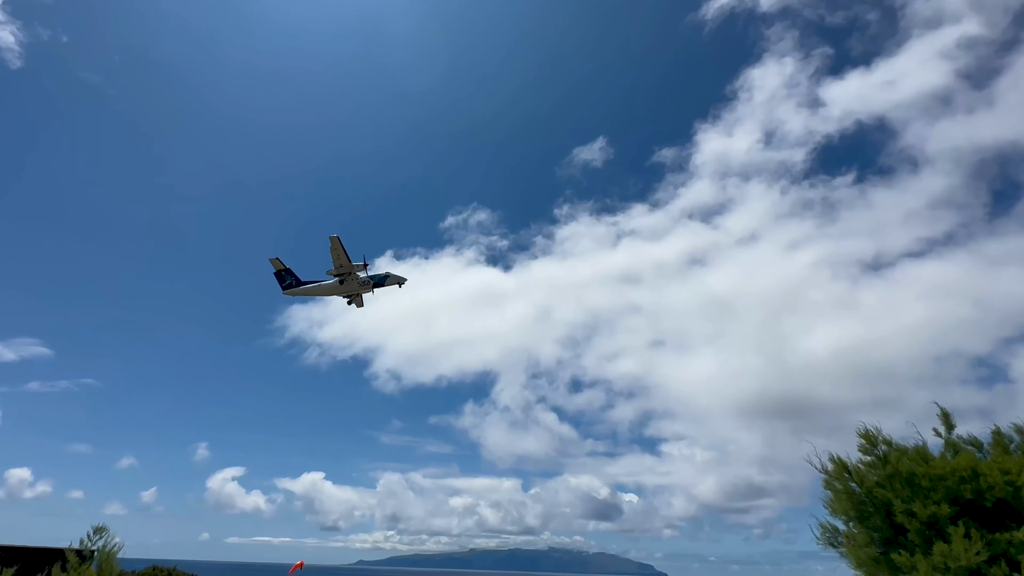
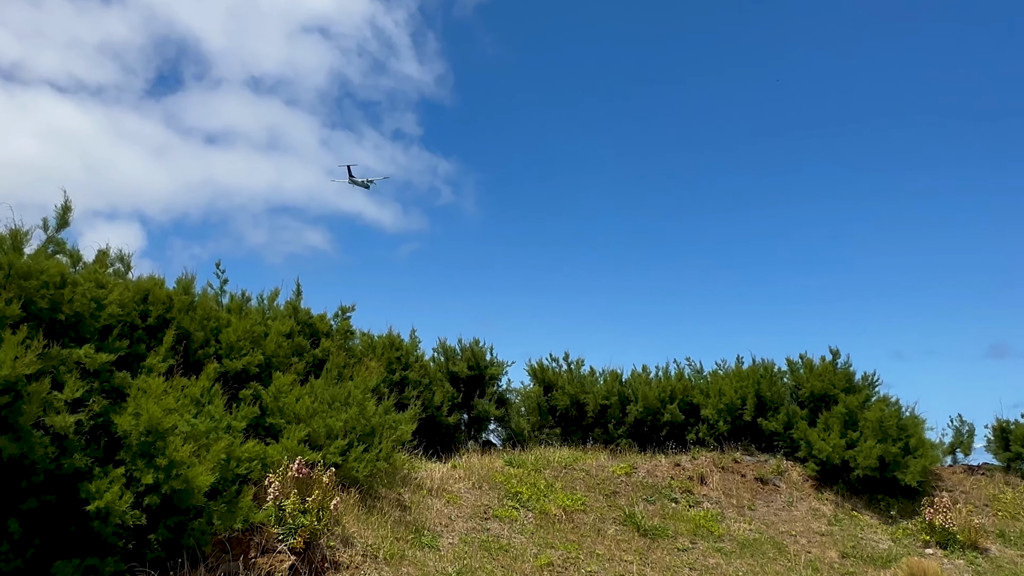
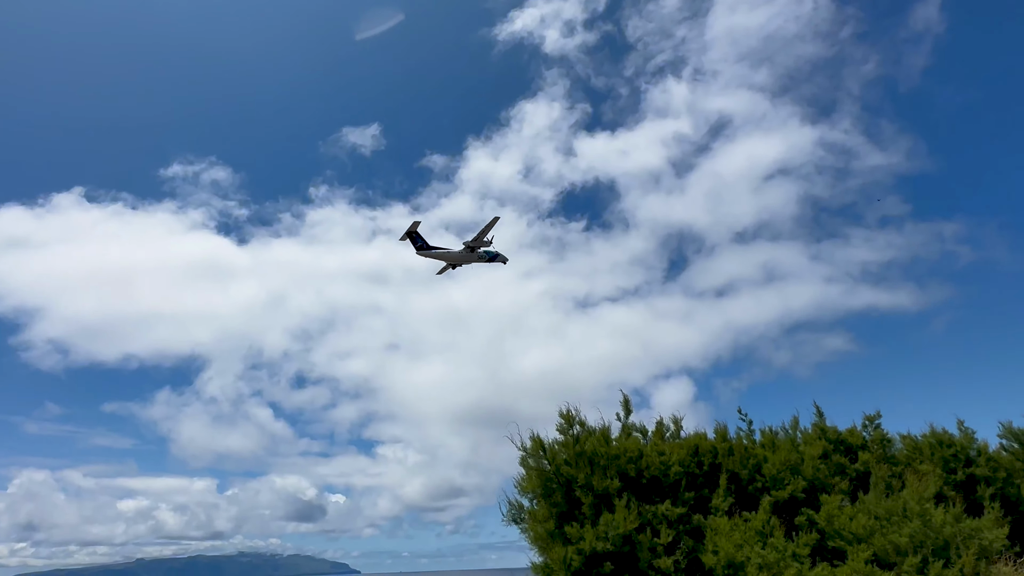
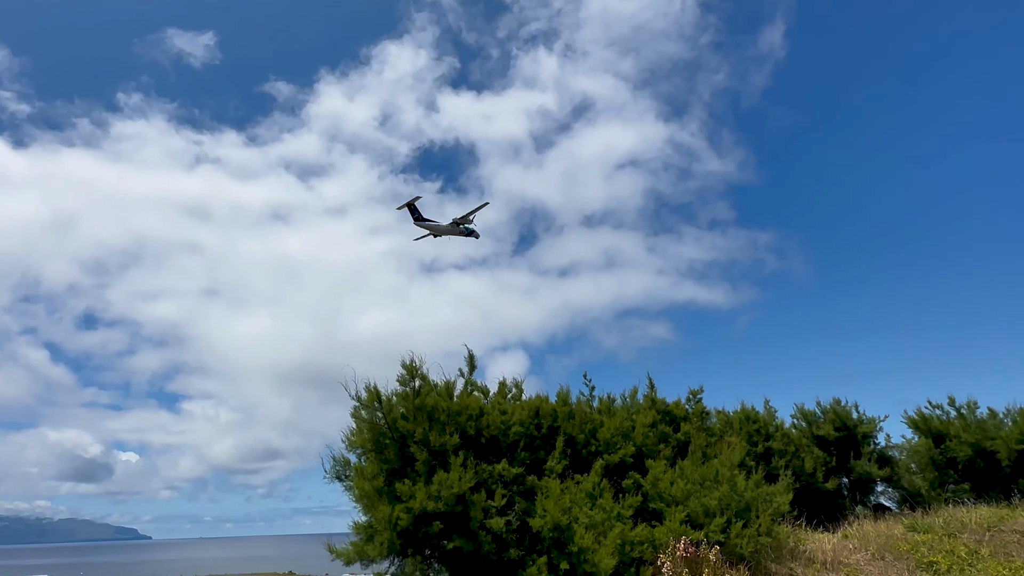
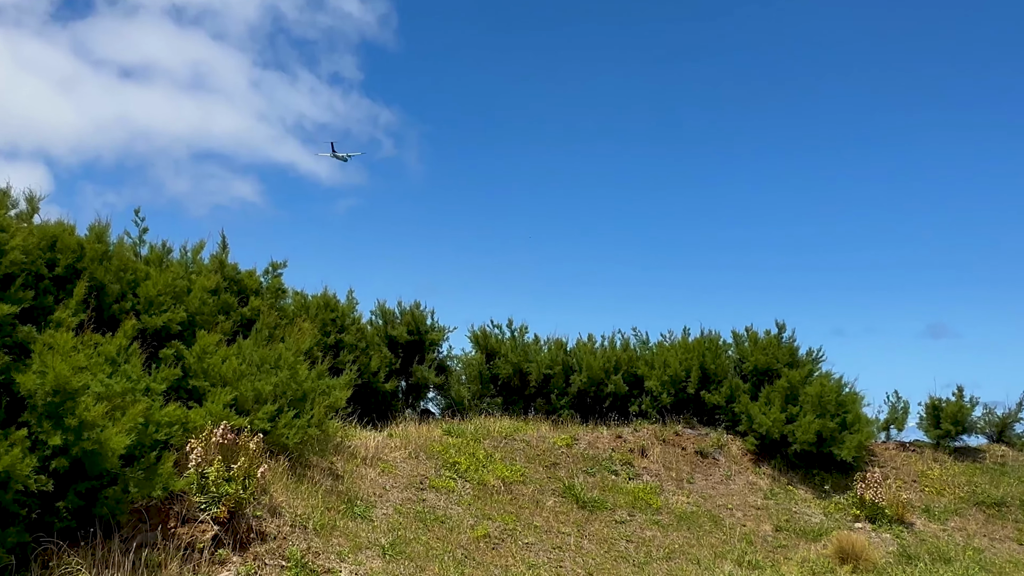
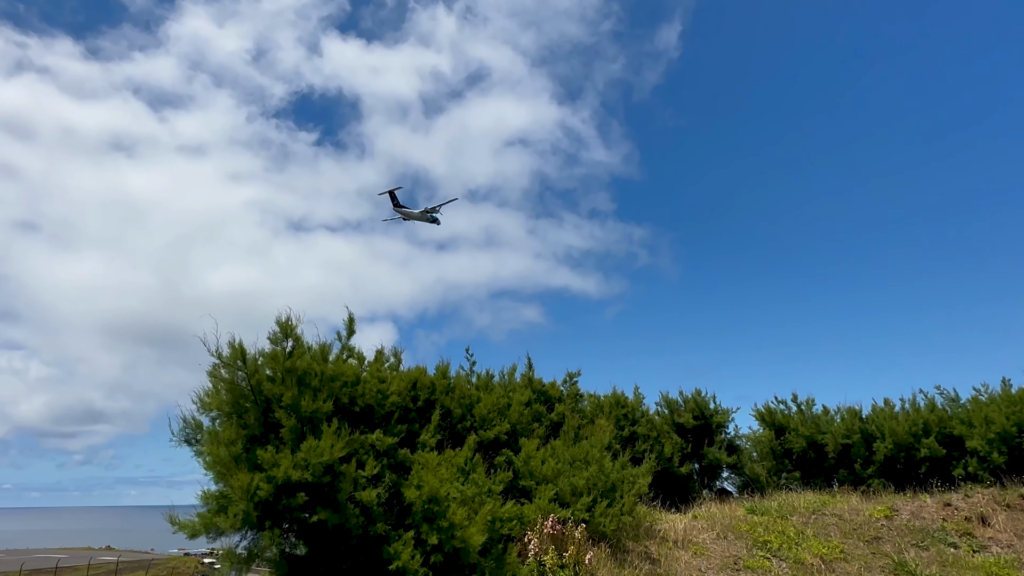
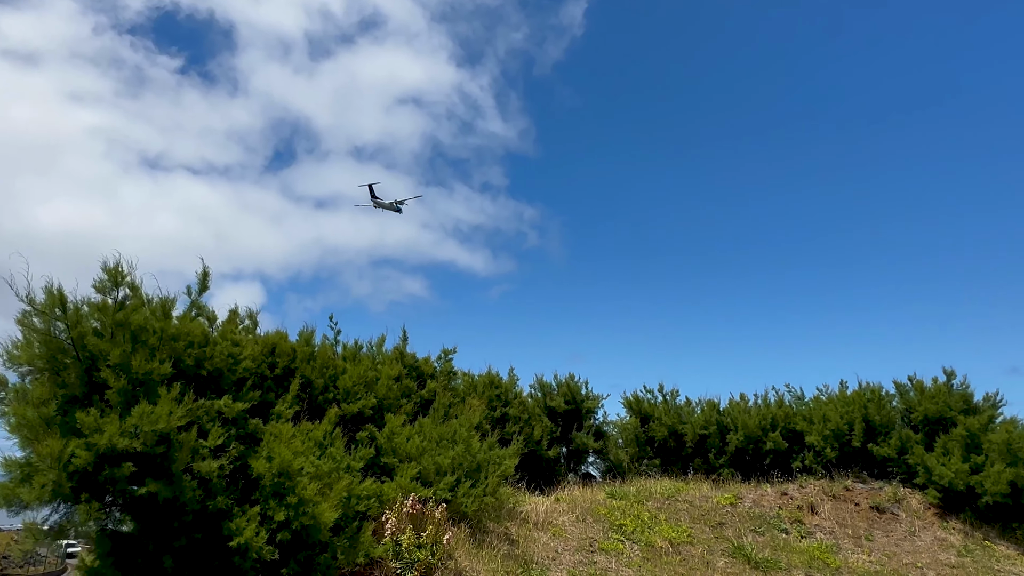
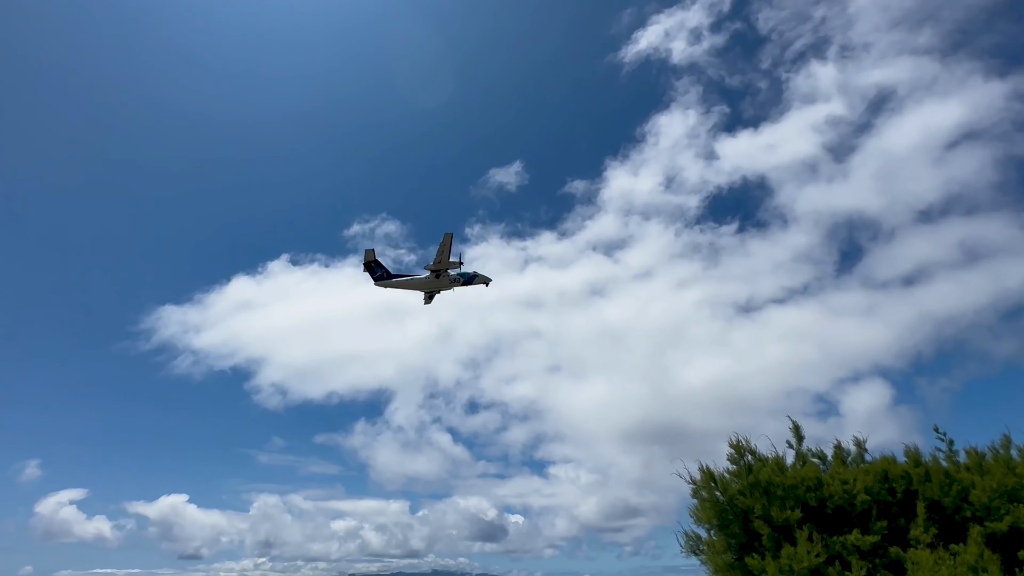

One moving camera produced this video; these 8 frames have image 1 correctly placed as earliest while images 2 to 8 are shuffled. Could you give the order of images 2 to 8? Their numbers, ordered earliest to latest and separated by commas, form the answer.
8, 3, 4, 6, 7, 2, 5
